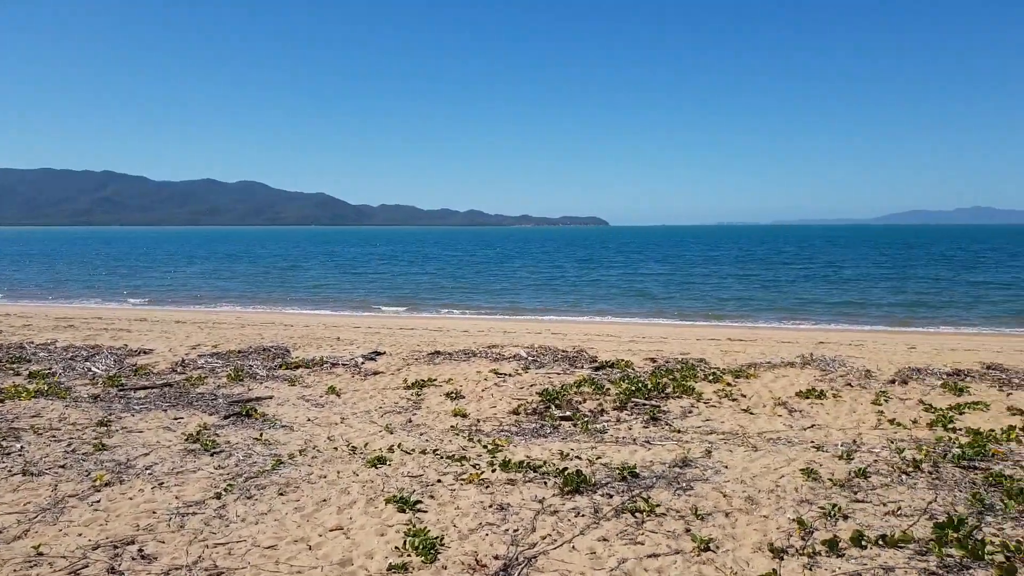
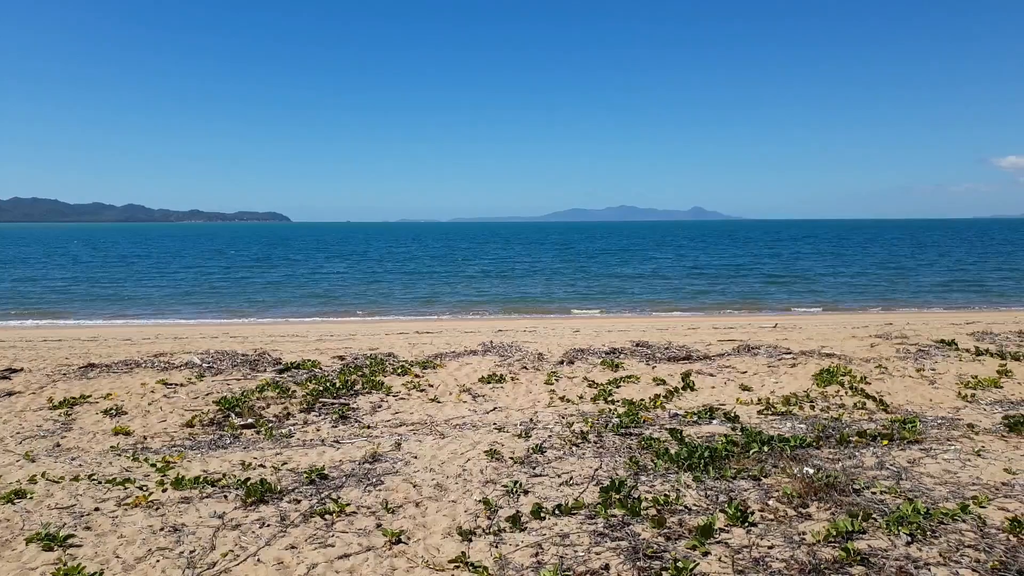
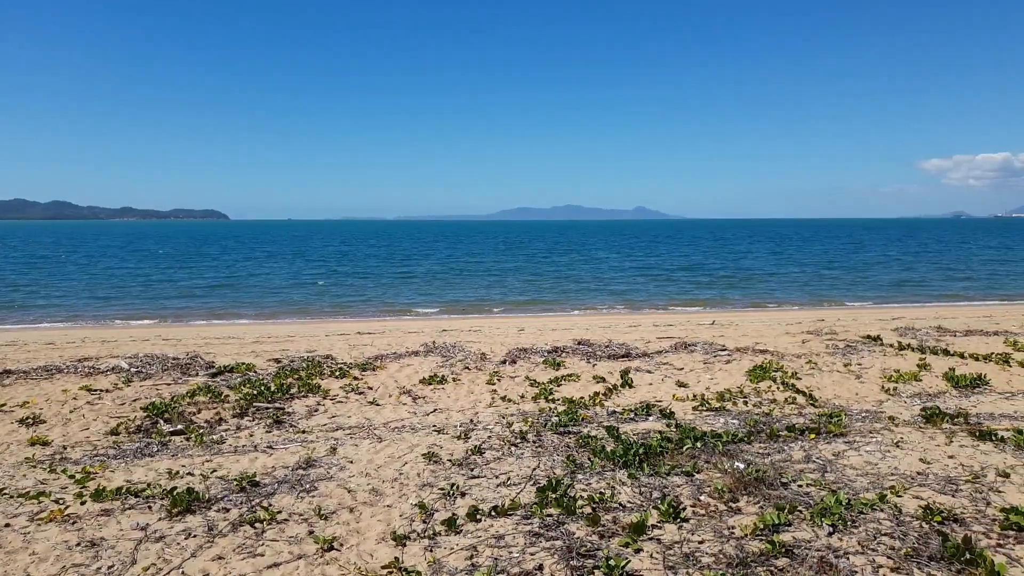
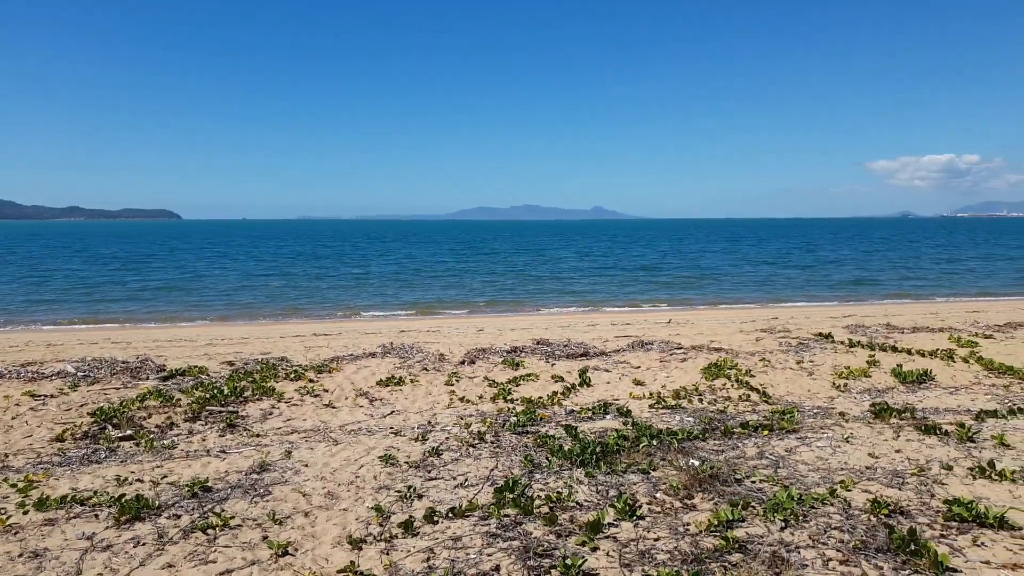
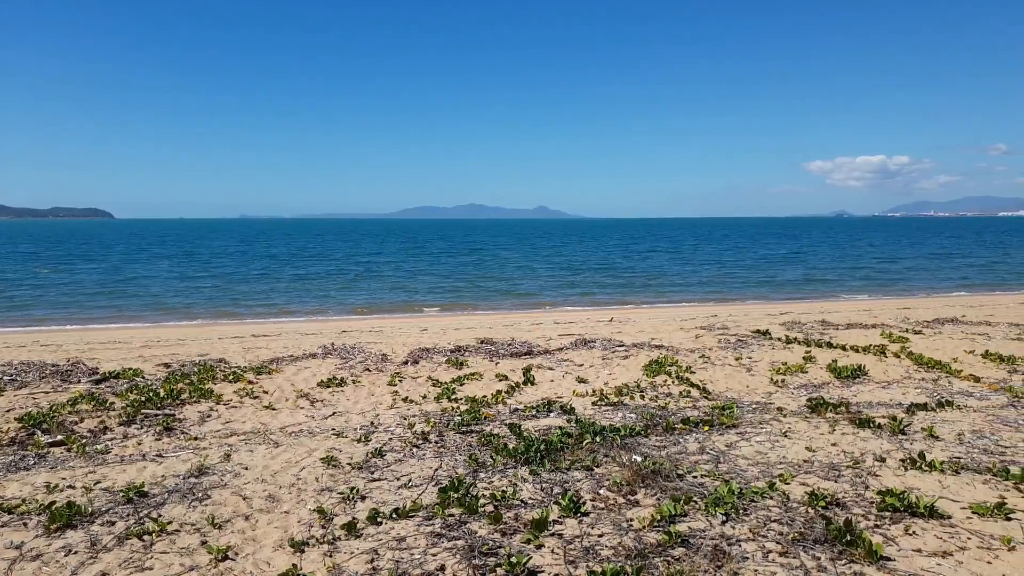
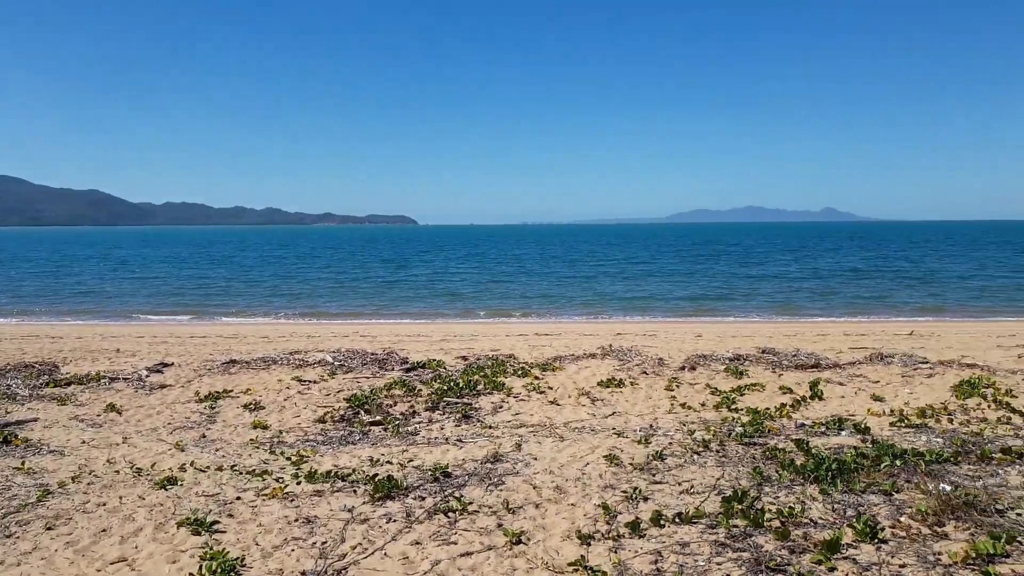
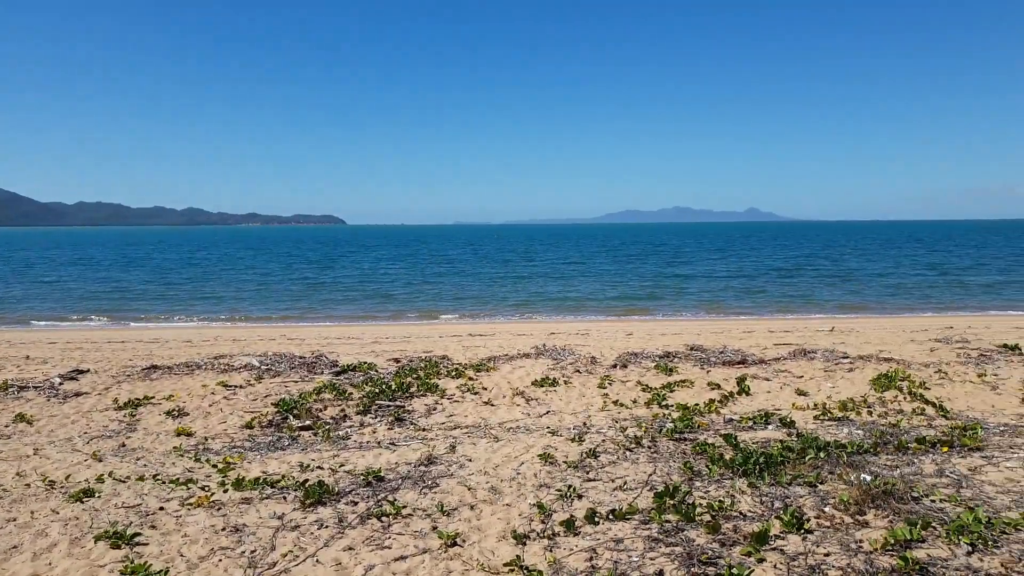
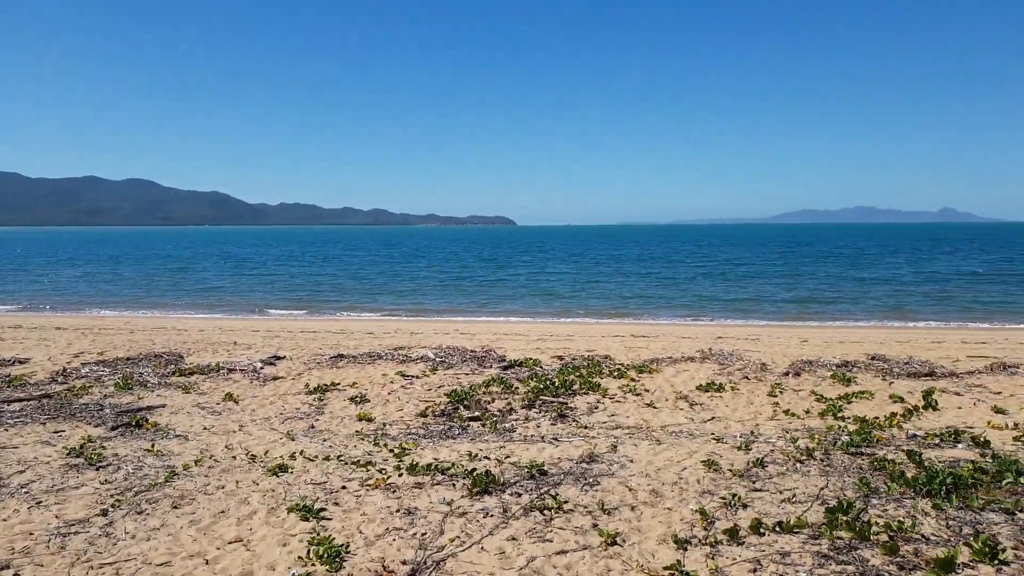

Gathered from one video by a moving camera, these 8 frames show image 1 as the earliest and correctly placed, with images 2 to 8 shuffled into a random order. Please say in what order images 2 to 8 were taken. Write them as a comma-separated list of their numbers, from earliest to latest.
8, 6, 7, 2, 3, 4, 5
